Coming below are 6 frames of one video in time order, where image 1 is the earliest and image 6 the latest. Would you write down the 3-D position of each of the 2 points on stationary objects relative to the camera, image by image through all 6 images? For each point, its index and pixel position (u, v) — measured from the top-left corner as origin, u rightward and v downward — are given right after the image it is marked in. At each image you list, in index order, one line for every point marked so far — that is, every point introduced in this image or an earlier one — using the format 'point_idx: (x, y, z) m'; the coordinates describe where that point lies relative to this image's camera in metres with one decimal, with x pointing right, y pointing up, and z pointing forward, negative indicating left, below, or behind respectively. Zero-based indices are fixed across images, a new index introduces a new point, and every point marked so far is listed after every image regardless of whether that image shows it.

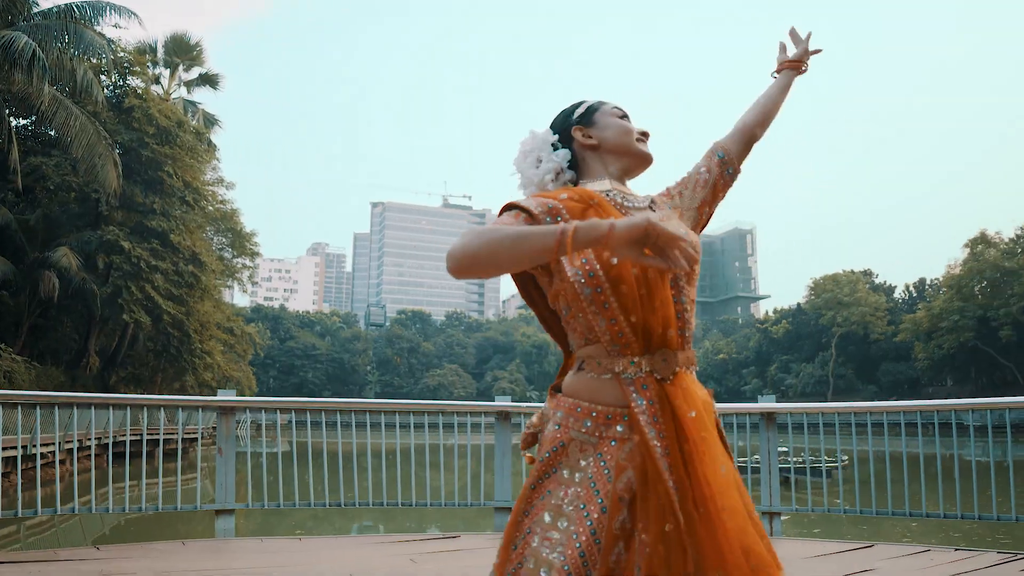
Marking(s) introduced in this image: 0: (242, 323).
0: (-5.7, -0.8, +15.3) m
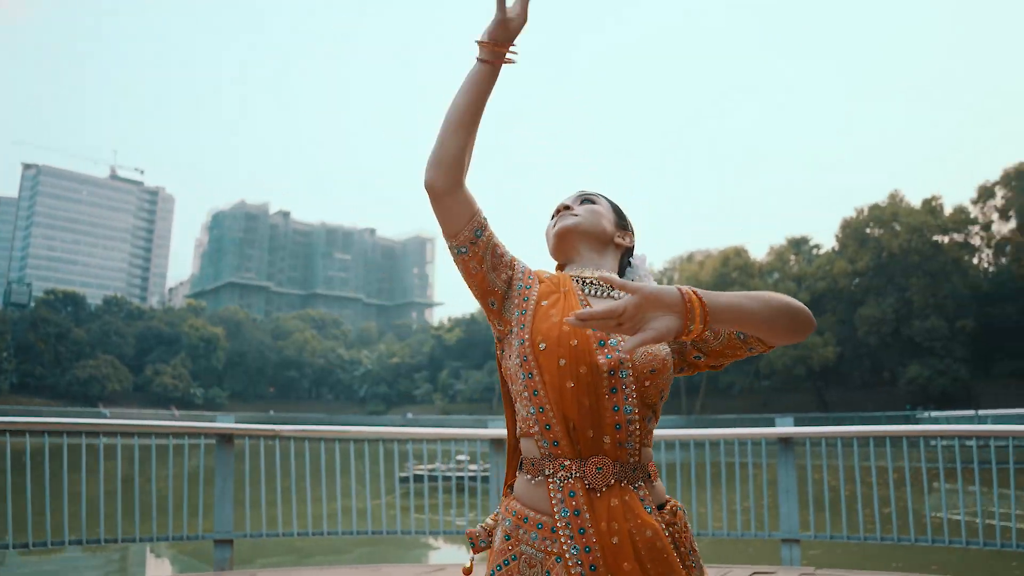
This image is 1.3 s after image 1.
0: (-11.2, -0.1, +11.8) m
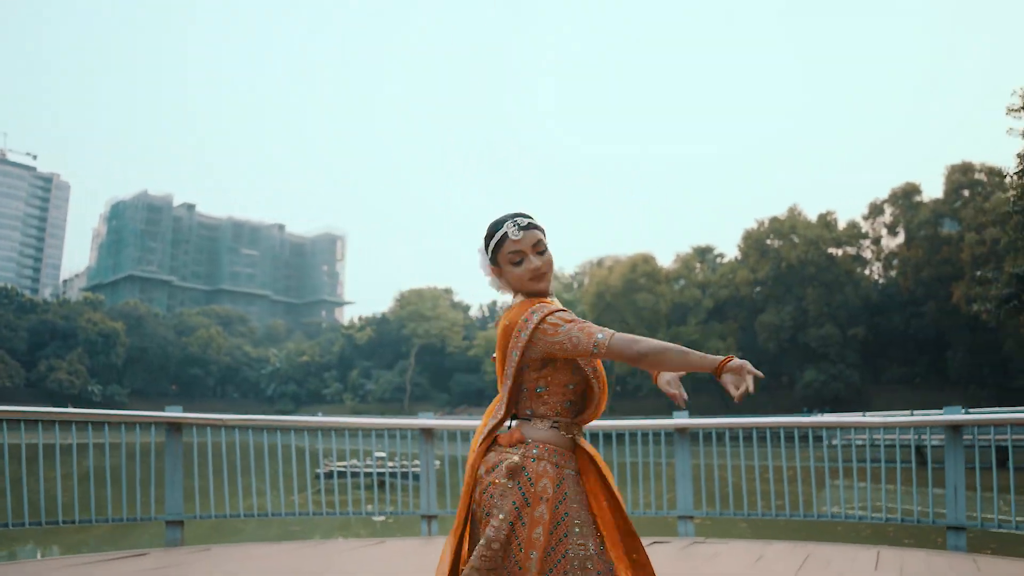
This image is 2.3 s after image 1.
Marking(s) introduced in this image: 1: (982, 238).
0: (-12.5, +0.2, +10.8) m
1: (+12.7, +1.3, +19.6) m
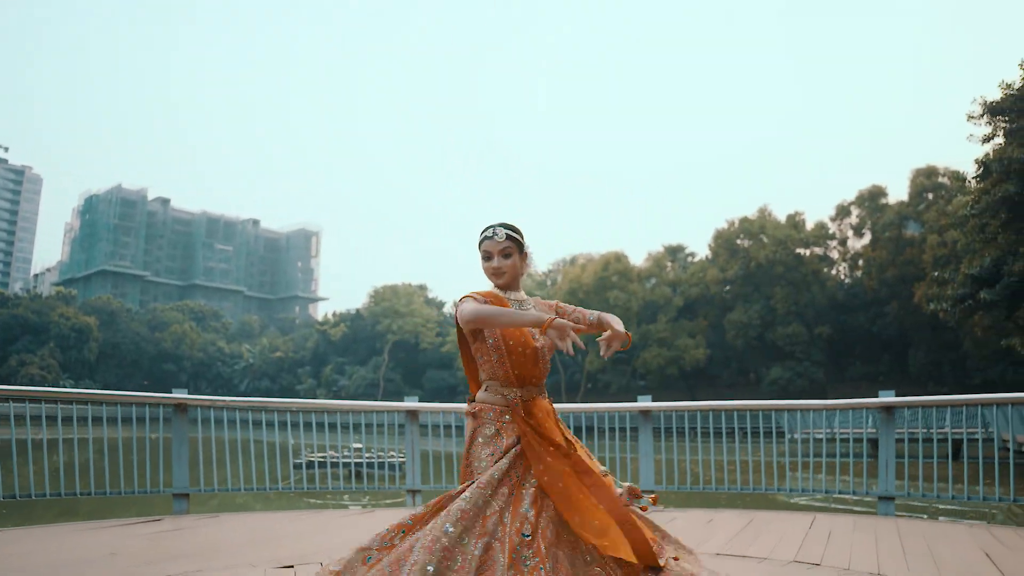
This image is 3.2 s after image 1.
0: (-12.9, +0.3, +10.7) m
1: (+12.0, +1.3, +20.3) m
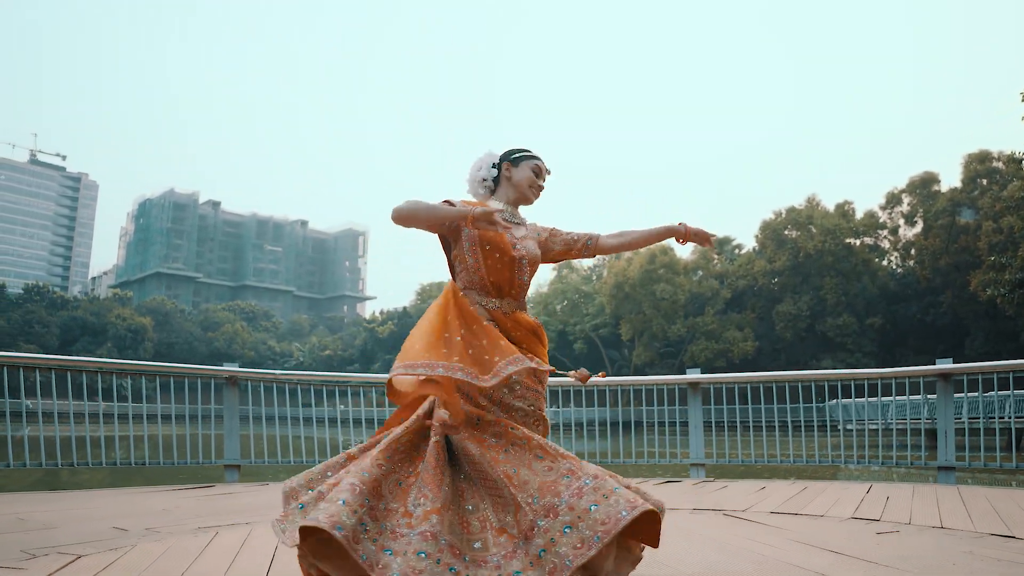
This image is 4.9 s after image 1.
0: (-12.3, +0.2, +11.3) m
1: (+13.1, +1.7, +19.4) m
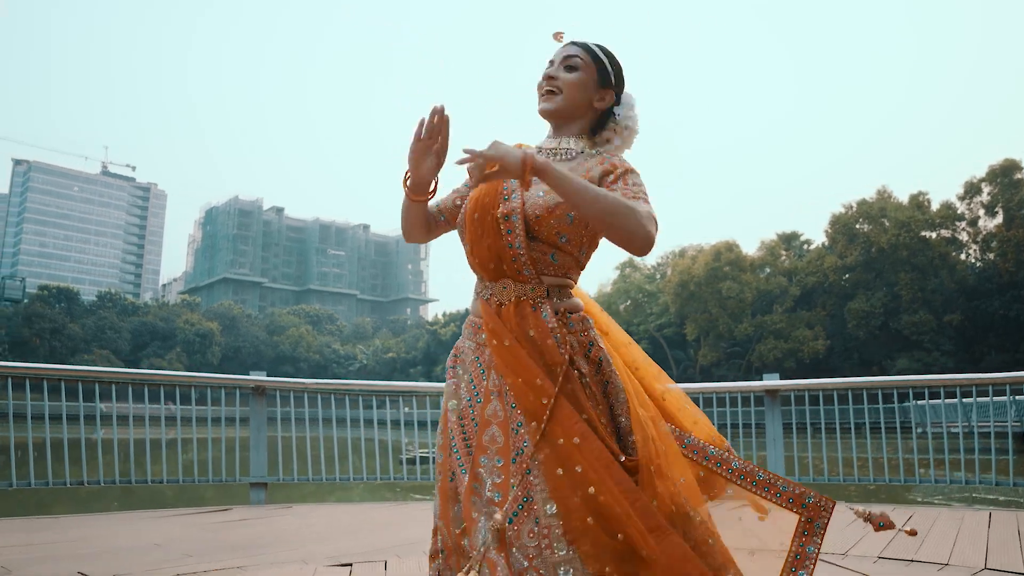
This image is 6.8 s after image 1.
0: (-11.4, 0.0, +11.9) m
1: (+14.6, +1.9, +17.8) m
